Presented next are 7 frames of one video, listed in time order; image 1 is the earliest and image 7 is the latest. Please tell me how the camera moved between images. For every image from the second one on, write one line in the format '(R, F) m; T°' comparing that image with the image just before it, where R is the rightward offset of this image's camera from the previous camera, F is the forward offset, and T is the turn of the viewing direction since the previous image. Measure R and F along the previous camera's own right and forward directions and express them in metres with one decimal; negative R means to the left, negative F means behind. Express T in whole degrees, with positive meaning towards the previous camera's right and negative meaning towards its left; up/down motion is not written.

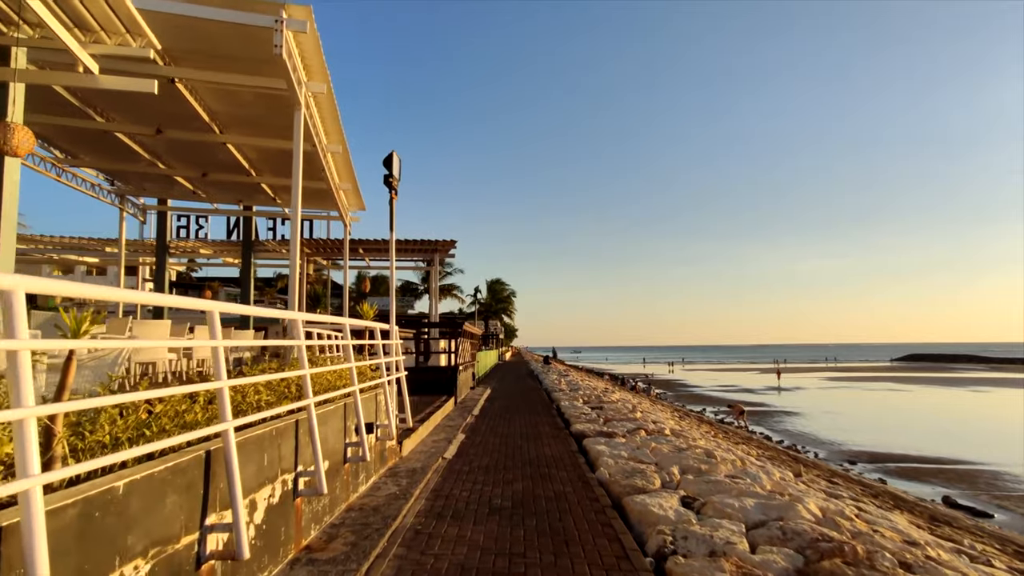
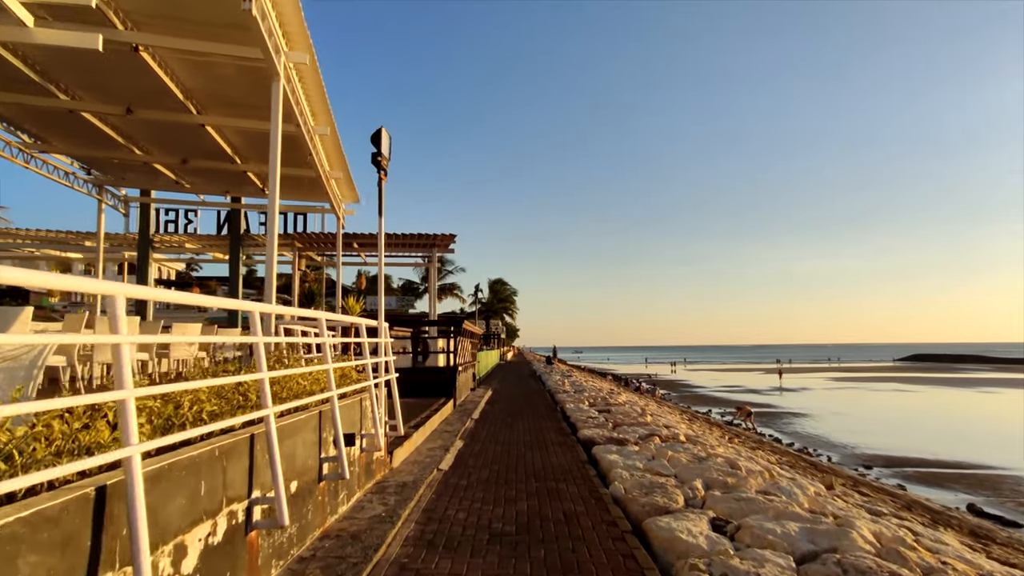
(0.0, +0.9) m; 0°
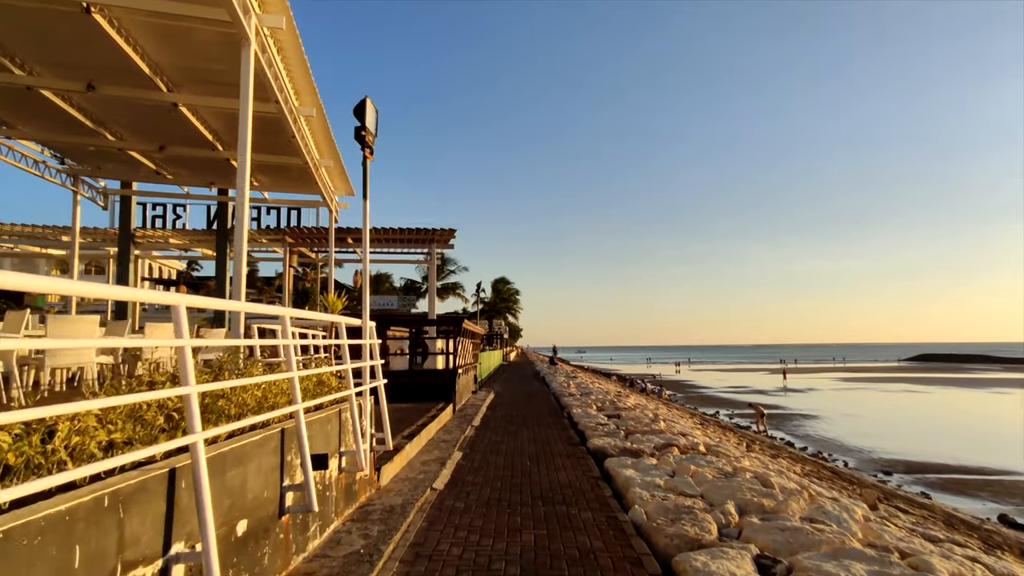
(0.0, +1.0) m; 0°
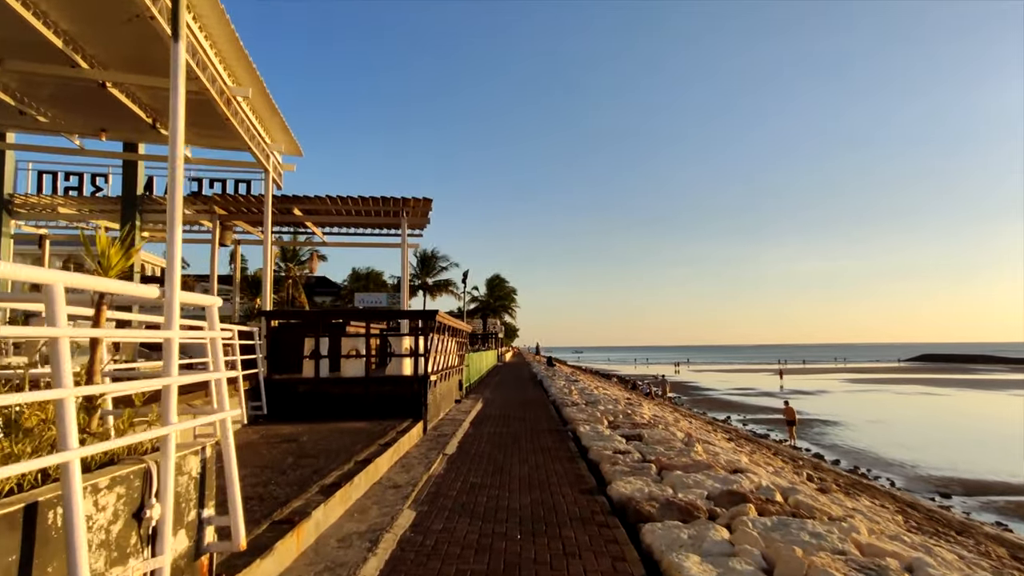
(+0.1, +3.4) m; 0°
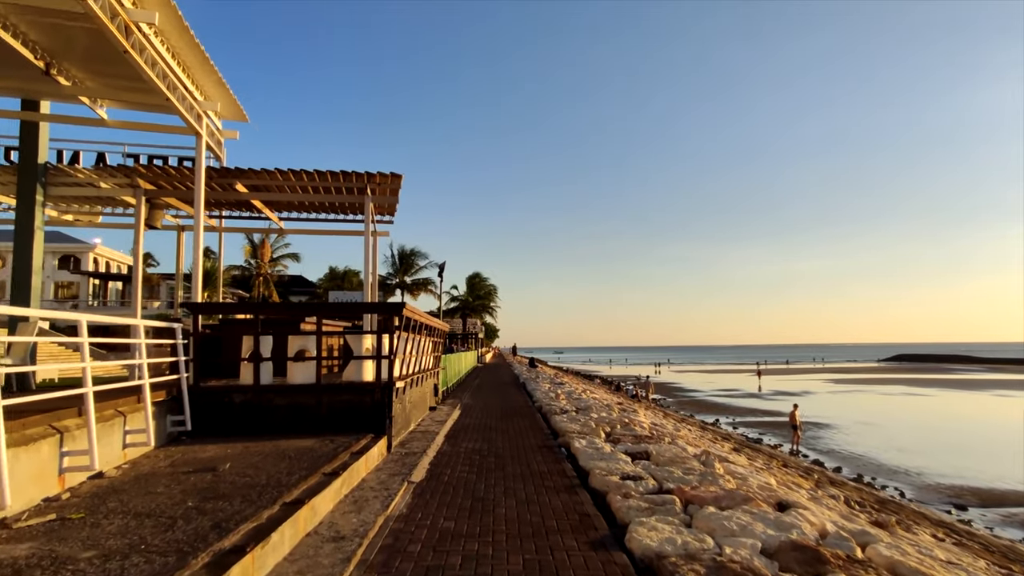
(0.0, +1.9) m; +2°
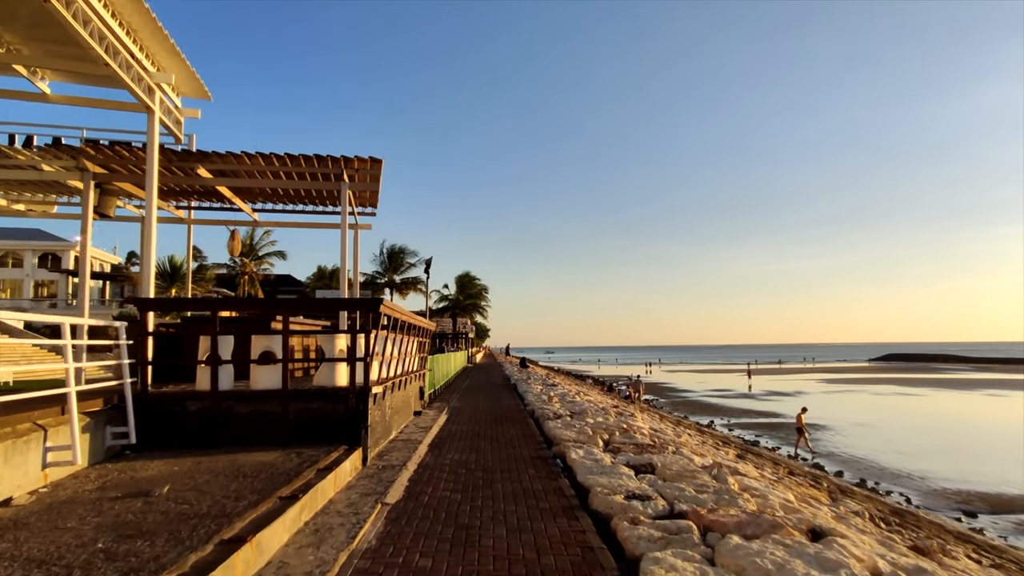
(0.0, +1.0) m; +1°
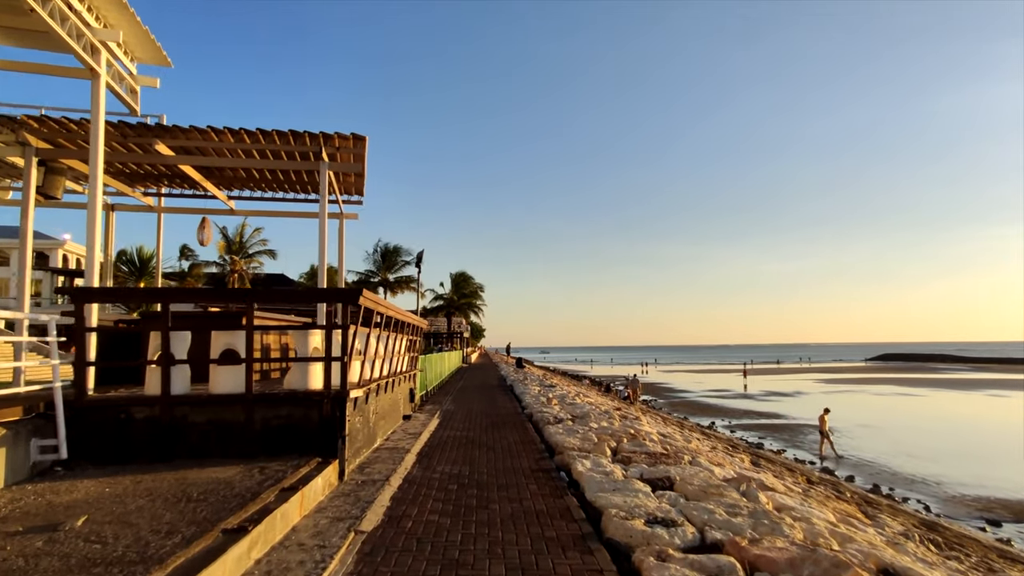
(0.0, +1.1) m; 0°
